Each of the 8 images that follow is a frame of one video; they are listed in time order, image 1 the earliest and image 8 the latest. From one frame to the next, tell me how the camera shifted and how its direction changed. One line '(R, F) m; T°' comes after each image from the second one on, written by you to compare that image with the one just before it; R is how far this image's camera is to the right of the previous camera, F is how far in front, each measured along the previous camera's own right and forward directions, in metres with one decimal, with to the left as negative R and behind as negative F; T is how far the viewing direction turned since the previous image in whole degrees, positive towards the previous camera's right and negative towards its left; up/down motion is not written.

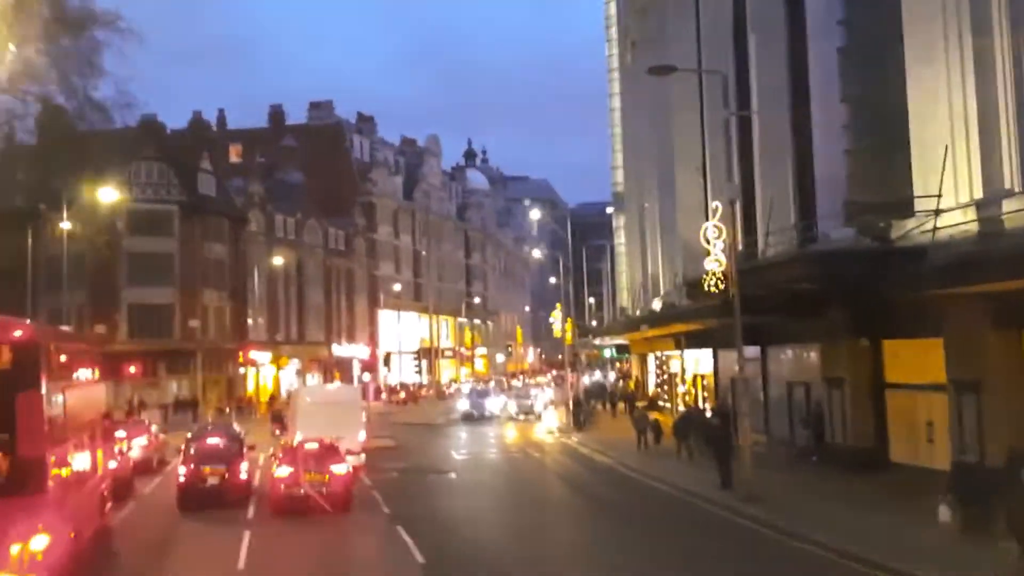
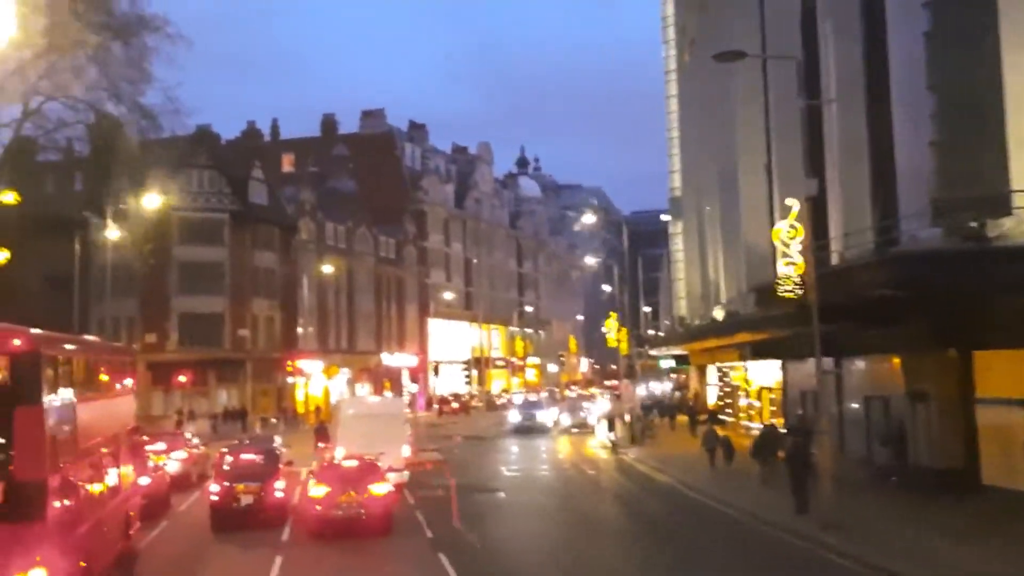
(-0.1, +1.9) m; -3°
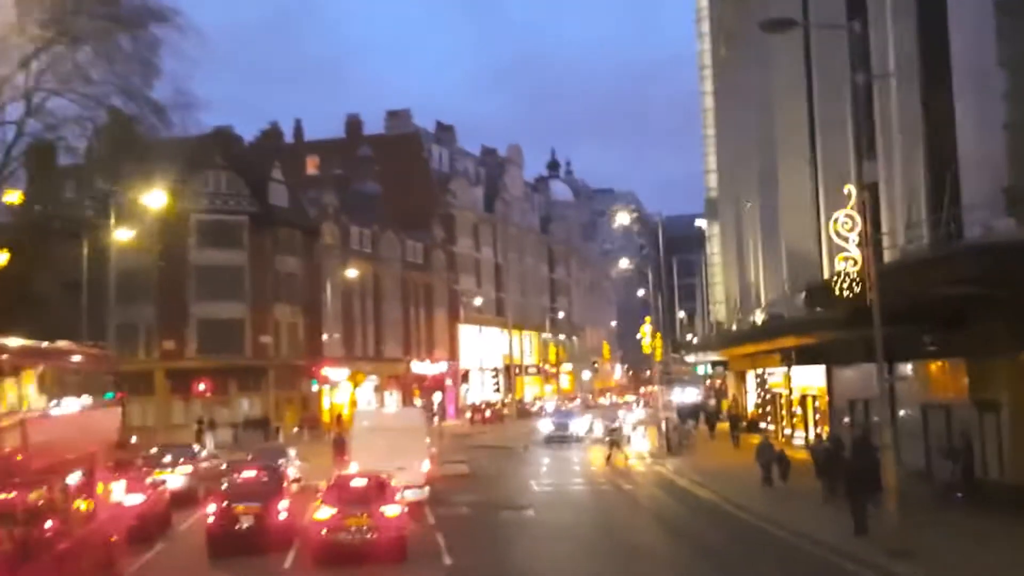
(+0.1, +2.2) m; -2°
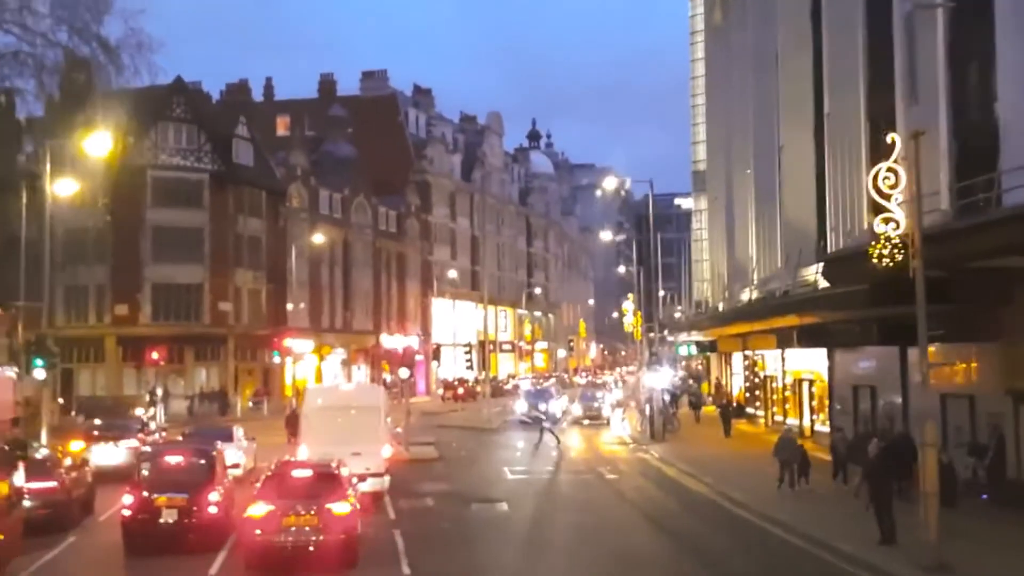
(0.0, +3.3) m; +1°
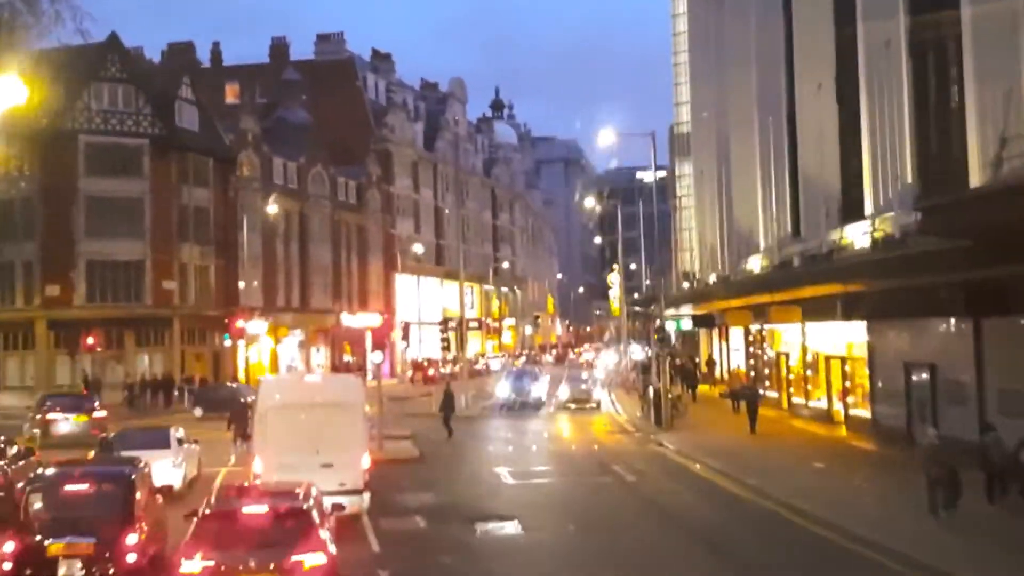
(-0.9, +5.0) m; +2°
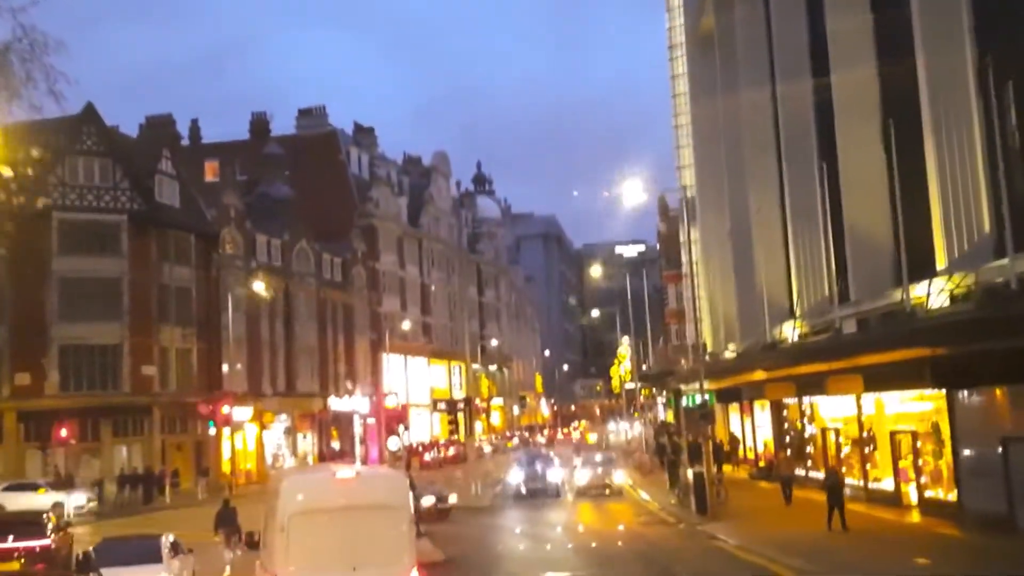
(-1.3, +3.3) m; +1°
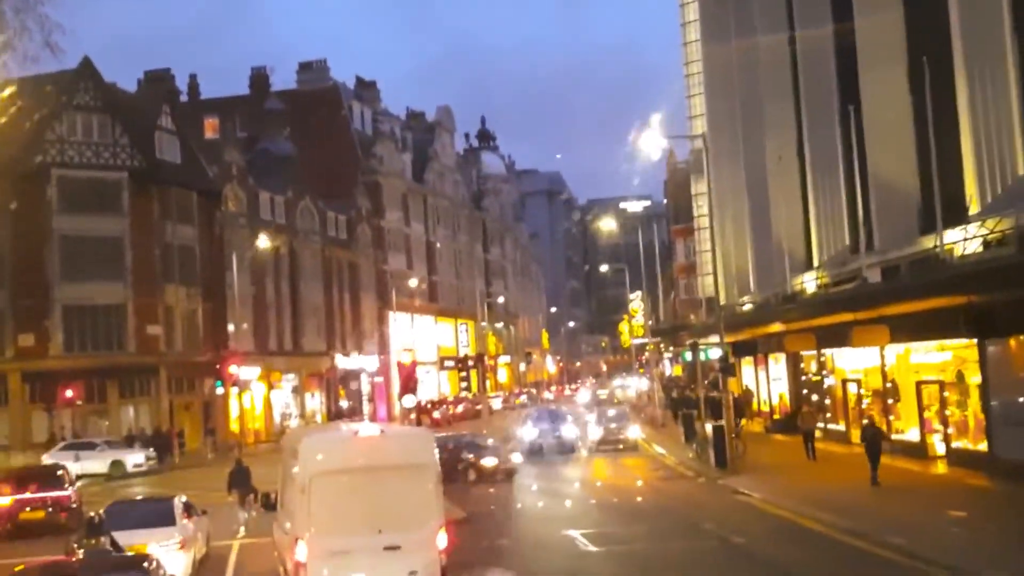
(-0.3, +0.8) m; 0°
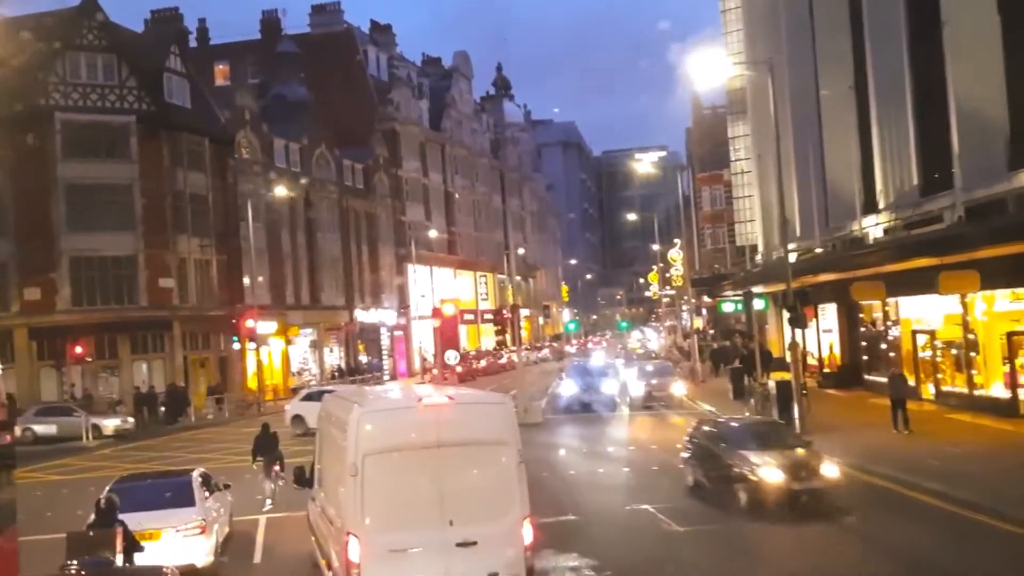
(-0.8, +2.6) m; -1°
